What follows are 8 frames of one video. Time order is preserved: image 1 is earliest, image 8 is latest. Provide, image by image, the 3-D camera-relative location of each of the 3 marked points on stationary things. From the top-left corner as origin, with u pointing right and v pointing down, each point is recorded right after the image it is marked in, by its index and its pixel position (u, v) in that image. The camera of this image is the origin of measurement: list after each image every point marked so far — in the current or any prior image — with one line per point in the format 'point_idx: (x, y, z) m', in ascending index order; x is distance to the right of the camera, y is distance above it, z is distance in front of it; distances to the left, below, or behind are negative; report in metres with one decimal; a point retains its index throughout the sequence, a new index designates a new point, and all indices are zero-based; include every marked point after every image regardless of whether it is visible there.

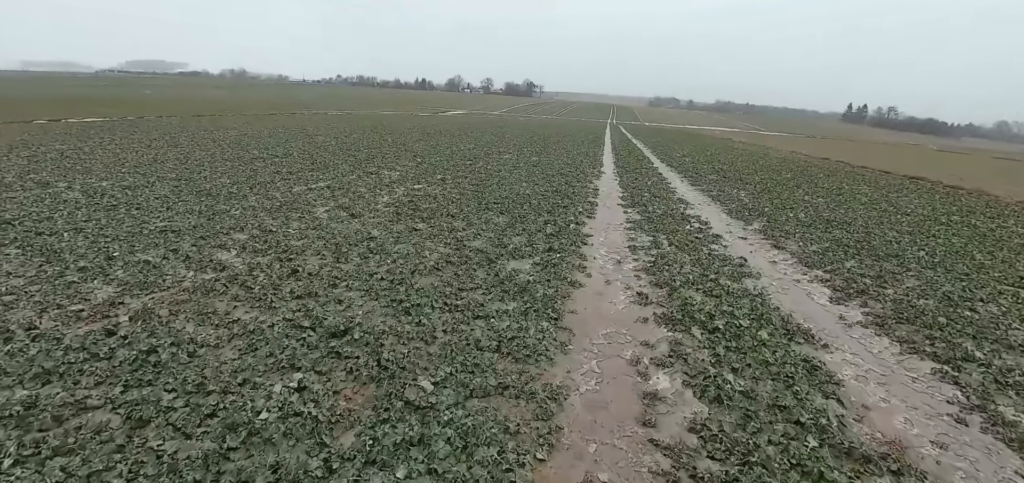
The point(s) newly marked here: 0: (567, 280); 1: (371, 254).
0: (+1.4, -1.0, +10.4) m
1: (-3.8, -0.3, +11.5) m
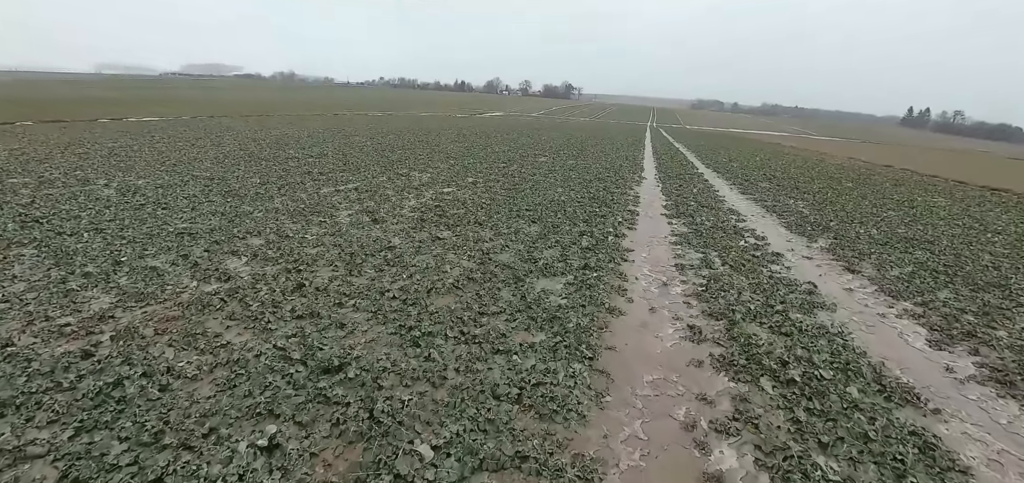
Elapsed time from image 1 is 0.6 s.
0: (+2.0, -1.4, +9.0) m
1: (-3.1, -0.6, +10.5) m
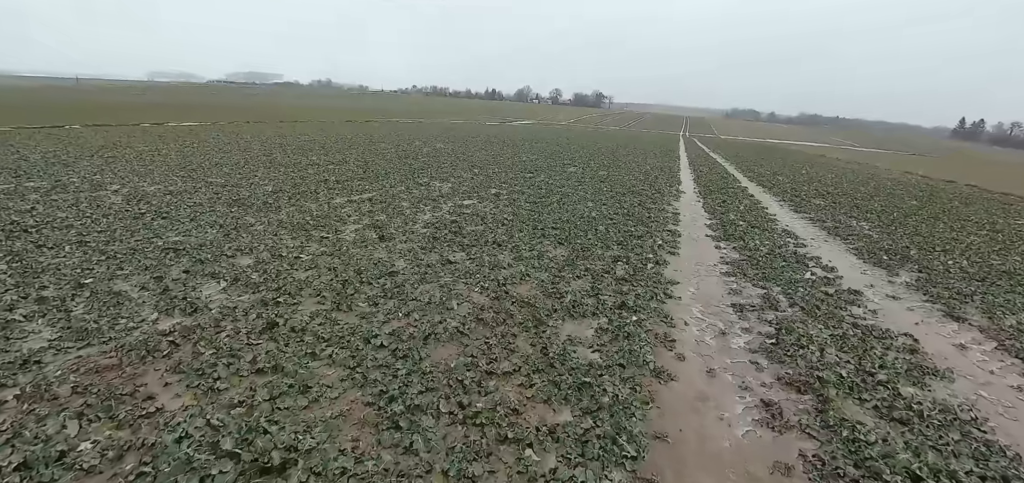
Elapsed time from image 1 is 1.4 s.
0: (+2.3, -2.1, +7.0) m
1: (-2.7, -1.2, +8.8) m
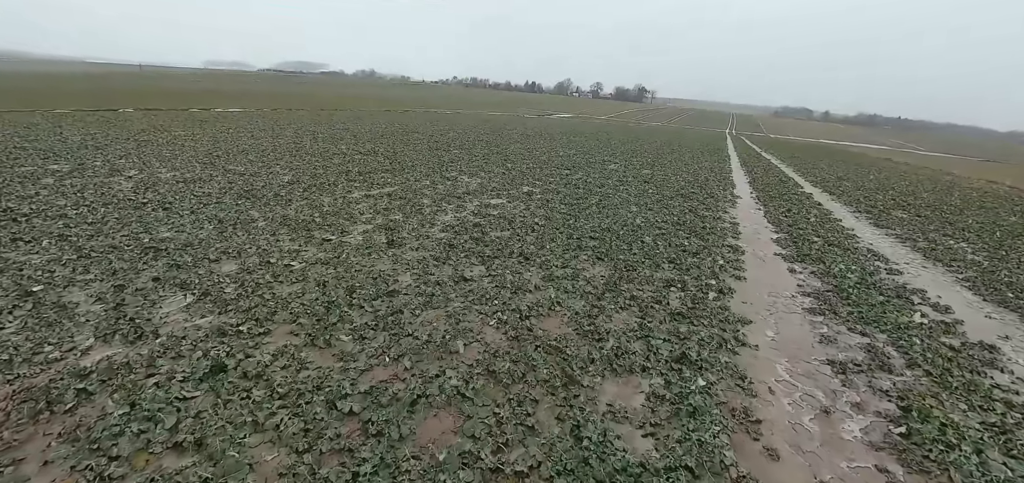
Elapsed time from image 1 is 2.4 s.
0: (+2.5, -2.6, +4.8) m
1: (-2.3, -1.5, +7.0) m
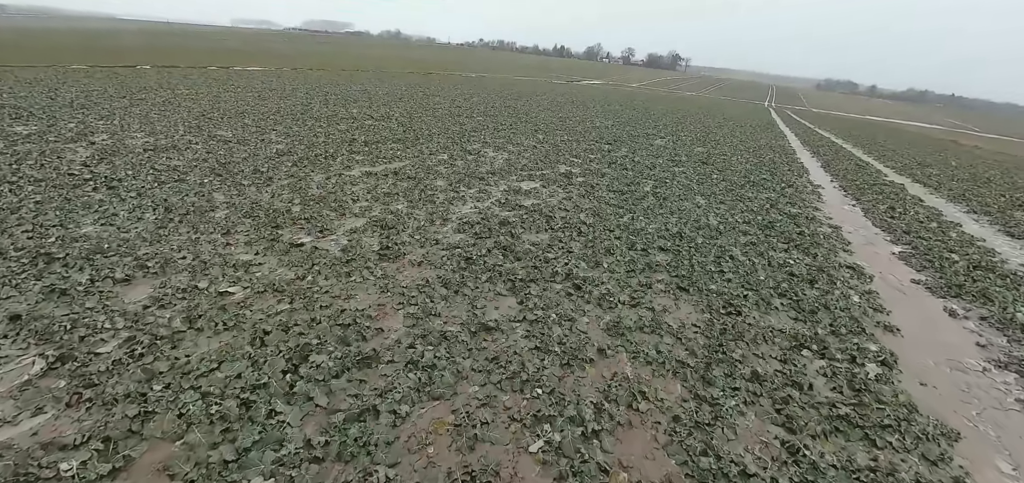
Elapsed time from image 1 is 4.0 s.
0: (+2.8, -3.5, +1.5) m
1: (-1.8, -2.1, +3.8) m
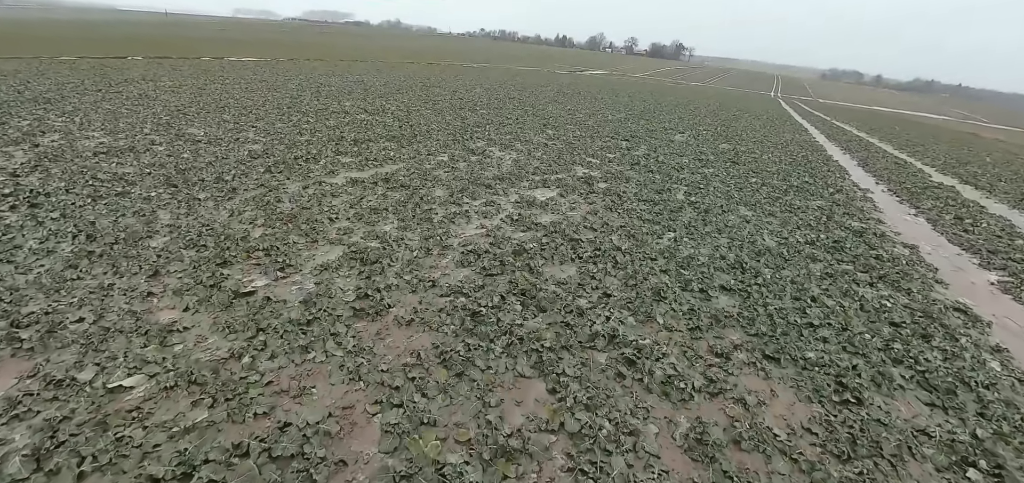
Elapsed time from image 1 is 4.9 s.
0: (+3.1, -4.4, -0.5) m
1: (-1.5, -2.8, +1.8) m
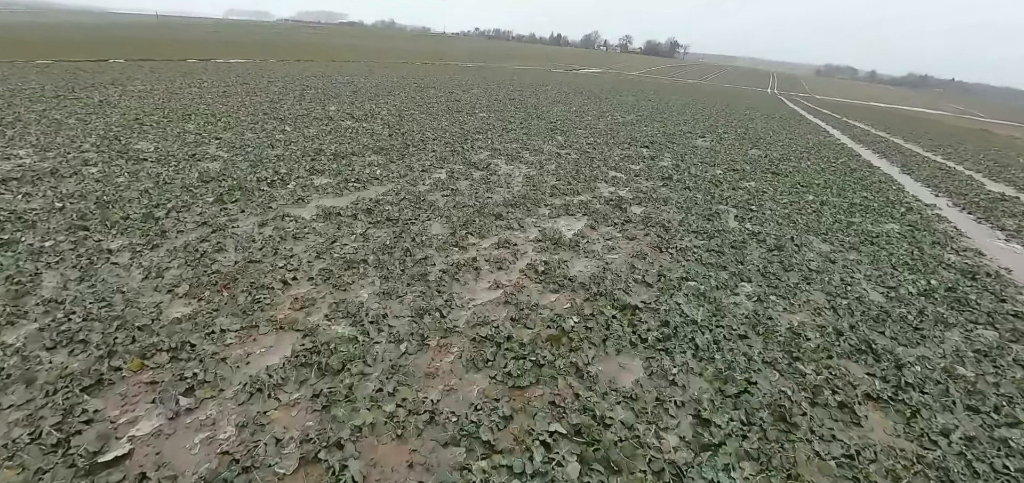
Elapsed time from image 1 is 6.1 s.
0: (+3.7, -5.4, -3.0) m
1: (-0.9, -3.9, -0.7) m
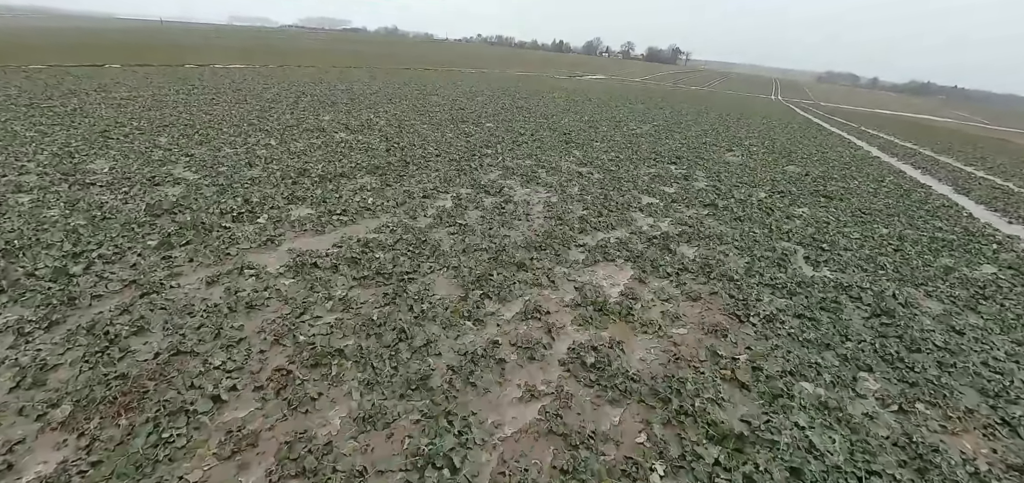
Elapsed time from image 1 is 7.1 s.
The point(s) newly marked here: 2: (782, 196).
0: (+4.1, -6.2, -5.1) m
1: (-0.5, -4.8, -2.8) m
2: (+8.9, +1.4, +13.9) m
